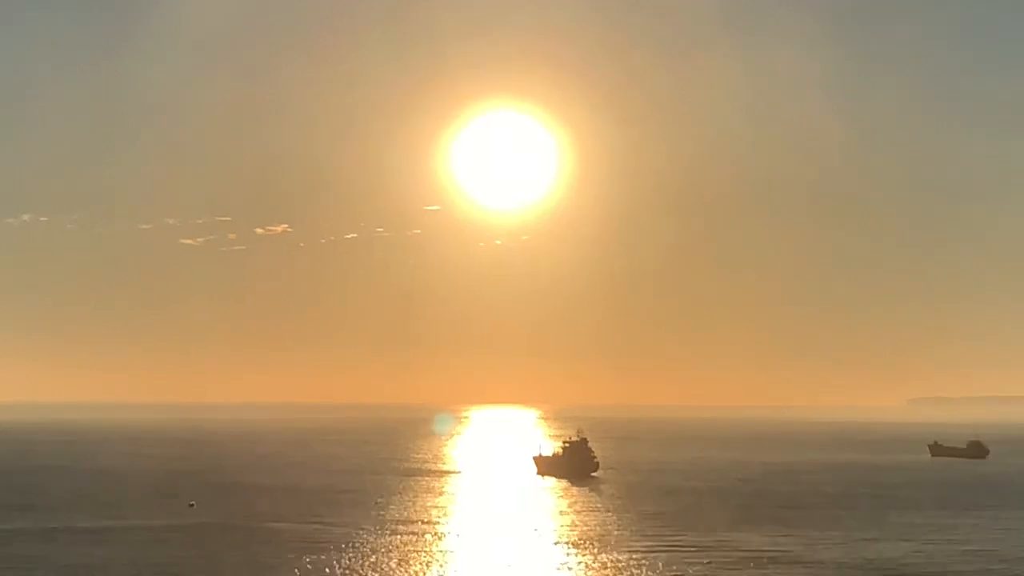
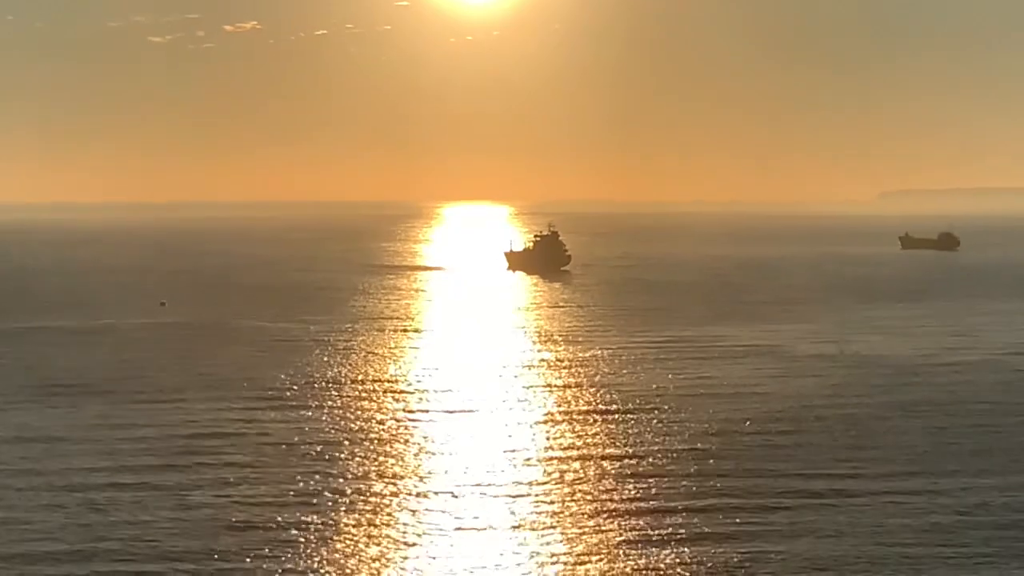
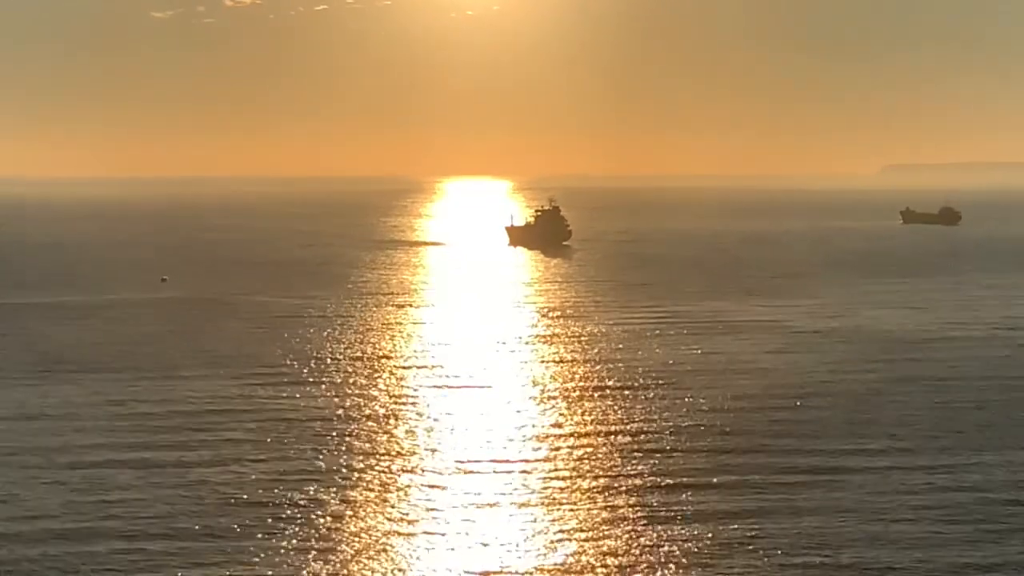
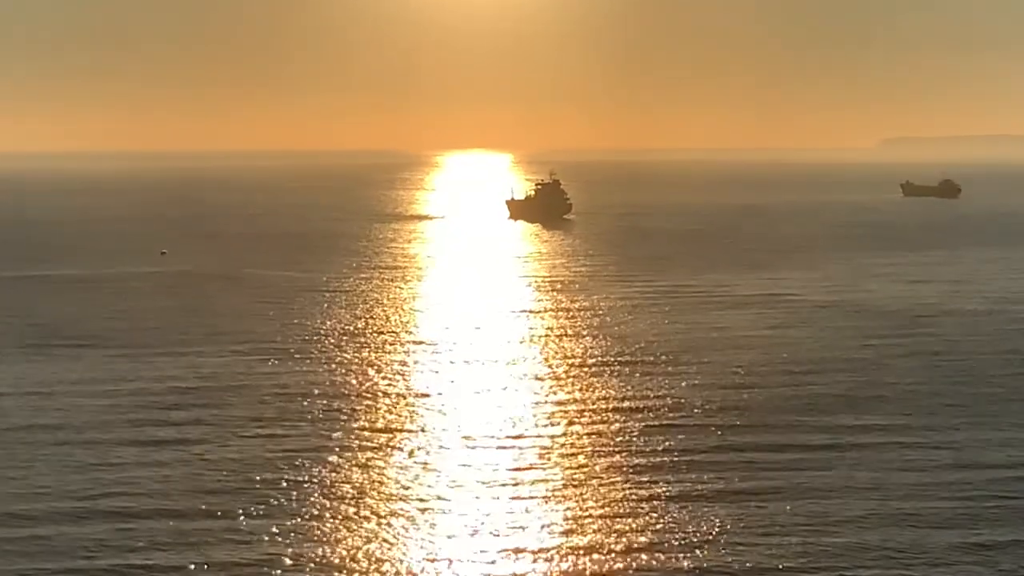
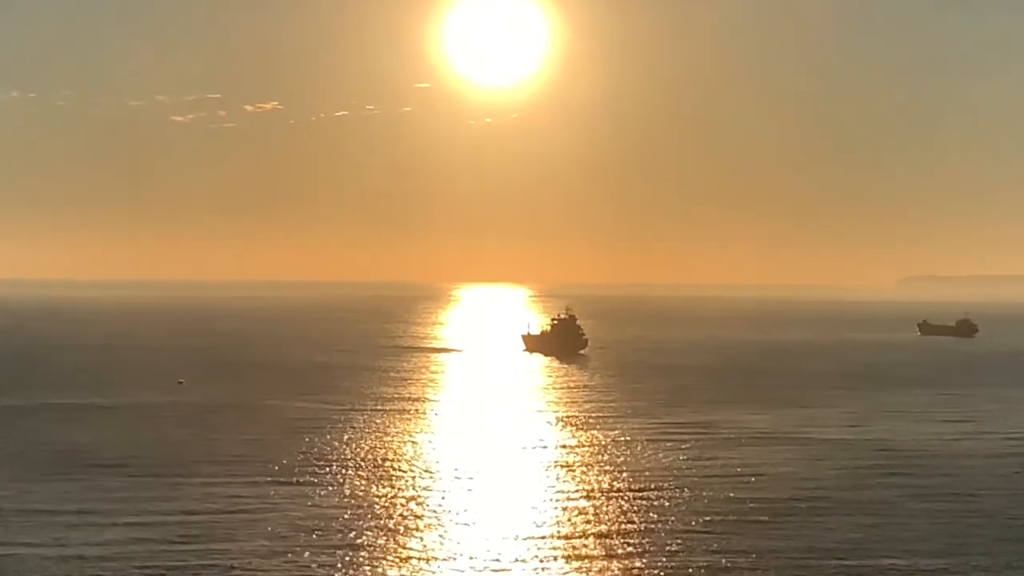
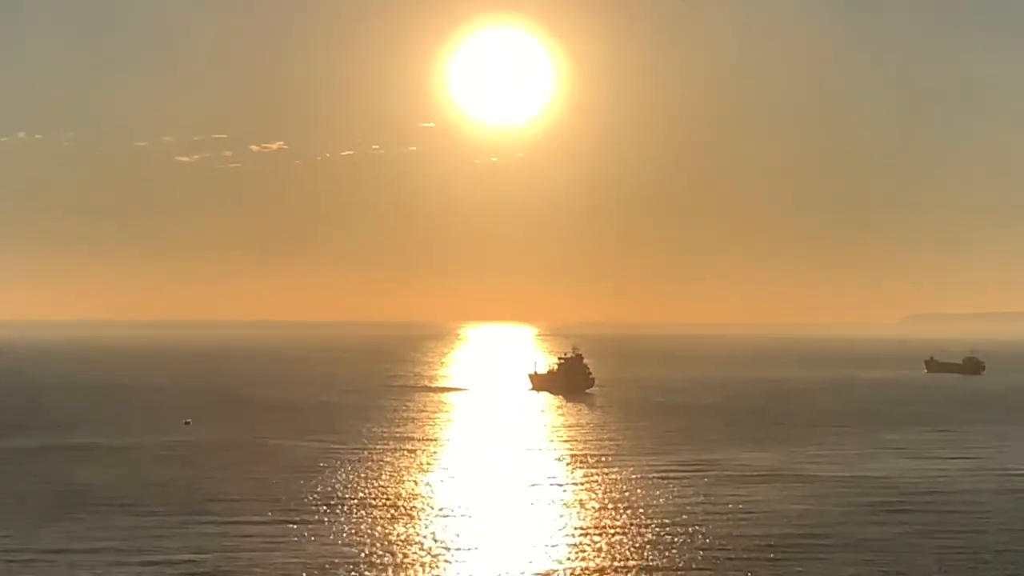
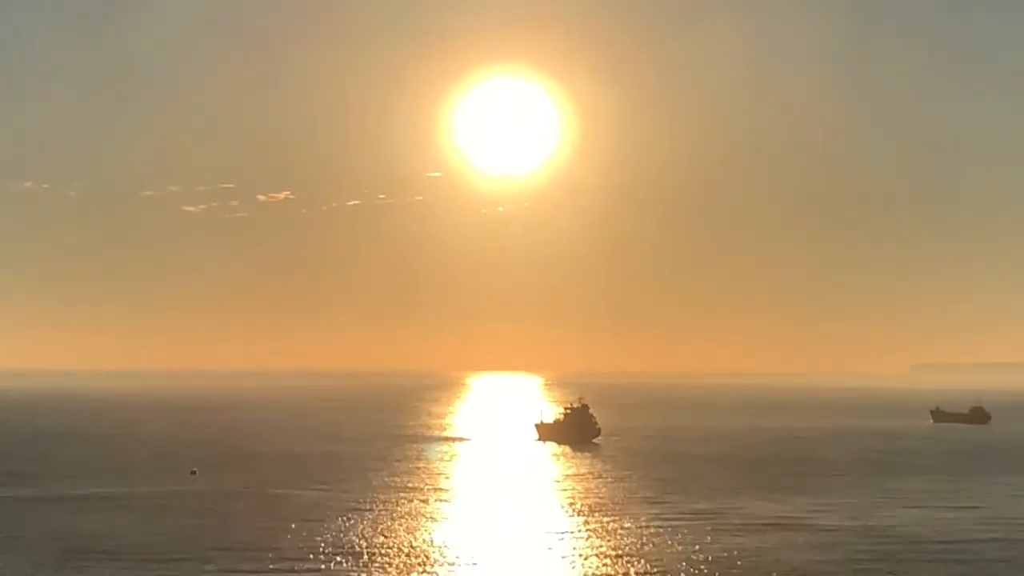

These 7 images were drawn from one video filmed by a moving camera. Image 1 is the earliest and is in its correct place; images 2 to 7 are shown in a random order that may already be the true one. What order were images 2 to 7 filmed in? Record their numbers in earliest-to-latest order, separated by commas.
7, 6, 5, 2, 3, 4
